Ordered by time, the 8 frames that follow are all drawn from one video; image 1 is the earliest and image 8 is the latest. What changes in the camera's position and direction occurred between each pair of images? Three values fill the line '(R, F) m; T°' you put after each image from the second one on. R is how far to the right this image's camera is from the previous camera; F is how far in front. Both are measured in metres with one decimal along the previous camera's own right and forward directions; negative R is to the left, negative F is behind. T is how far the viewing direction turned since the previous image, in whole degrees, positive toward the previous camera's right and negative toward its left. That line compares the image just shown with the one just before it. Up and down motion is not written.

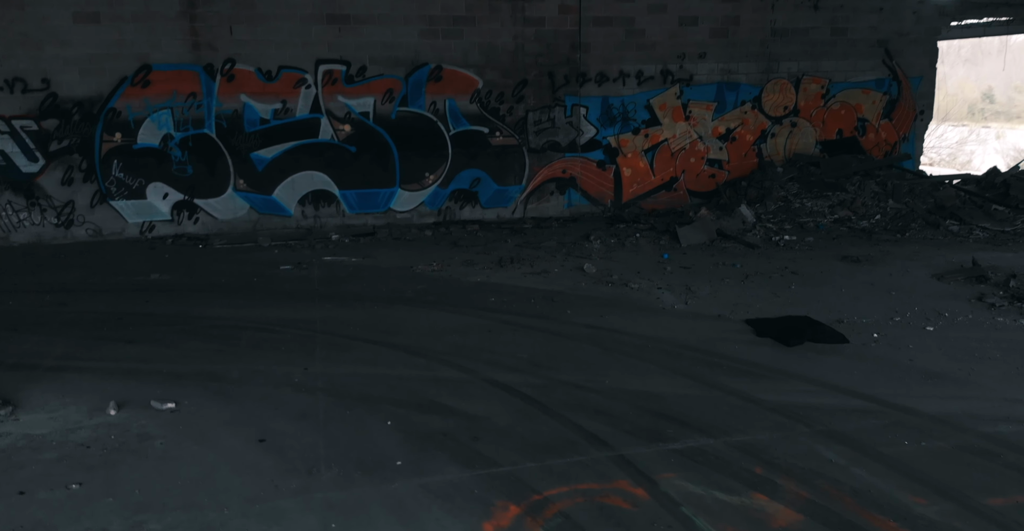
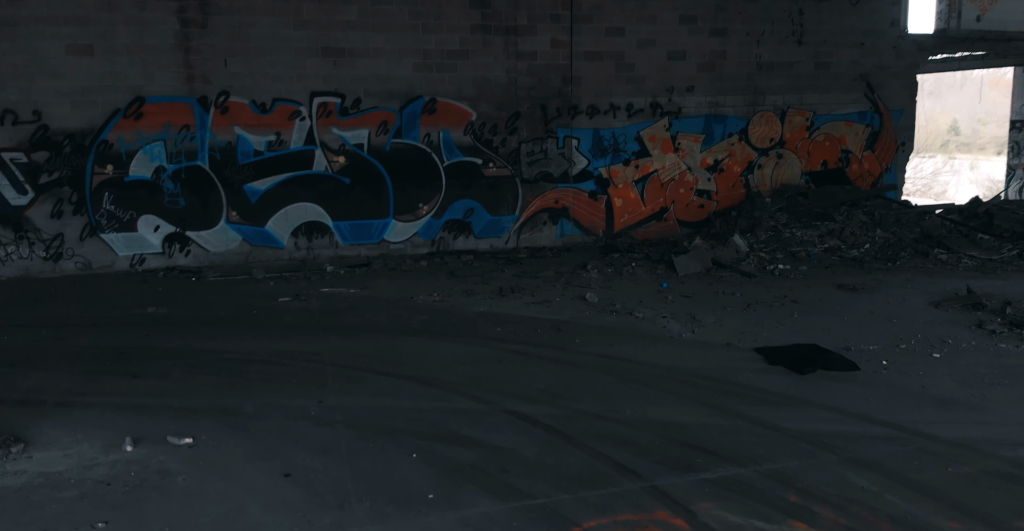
(-0.3, 0.0) m; +2°
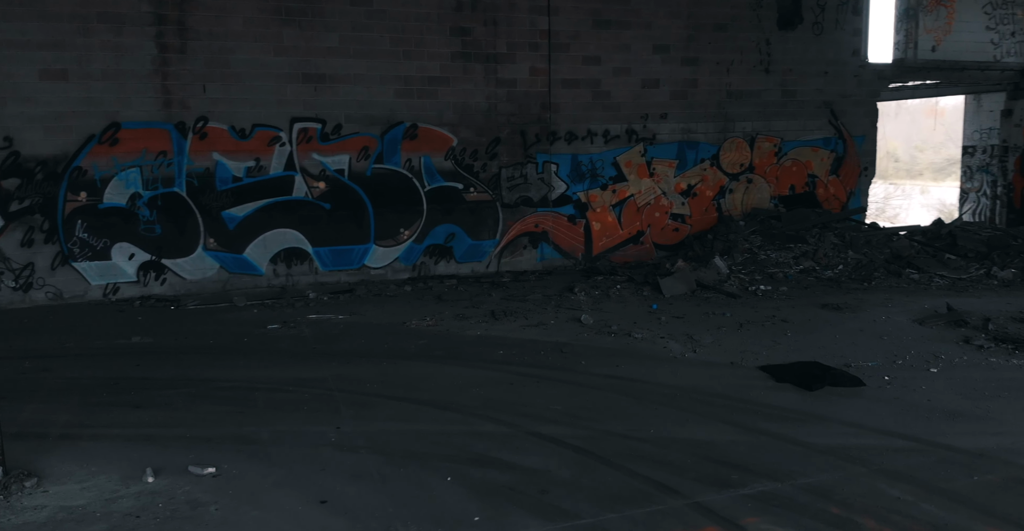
(-0.5, 0.0) m; +4°
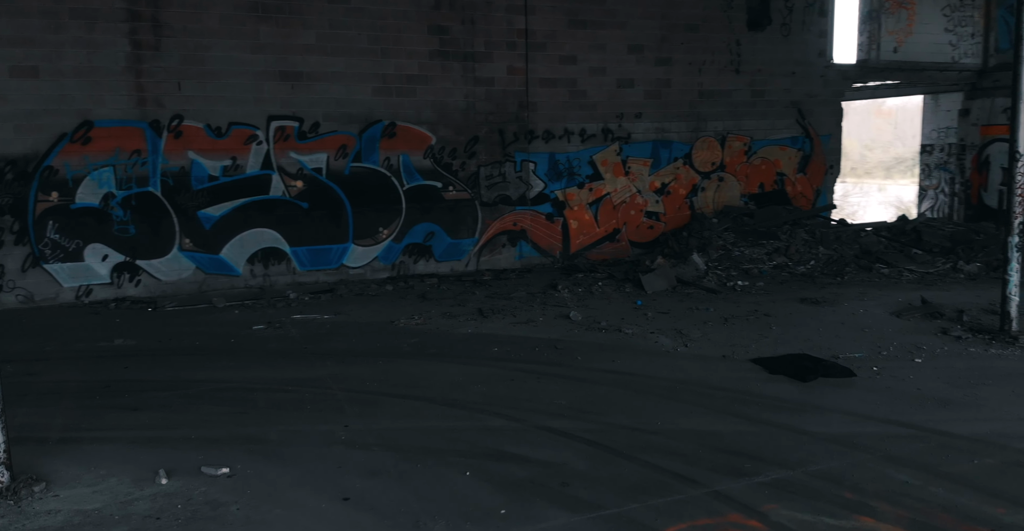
(-0.4, 0.0) m; +3°
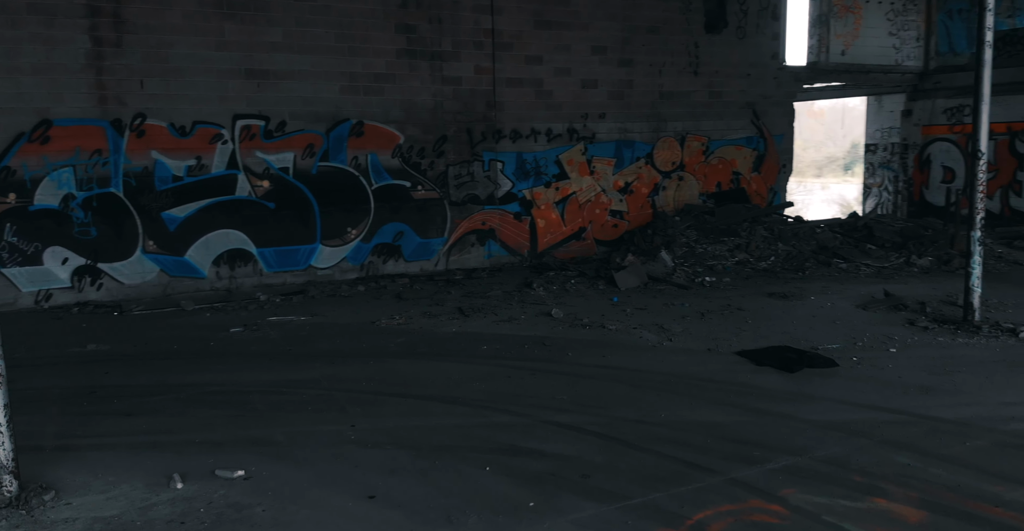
(-0.5, -0.1) m; +4°
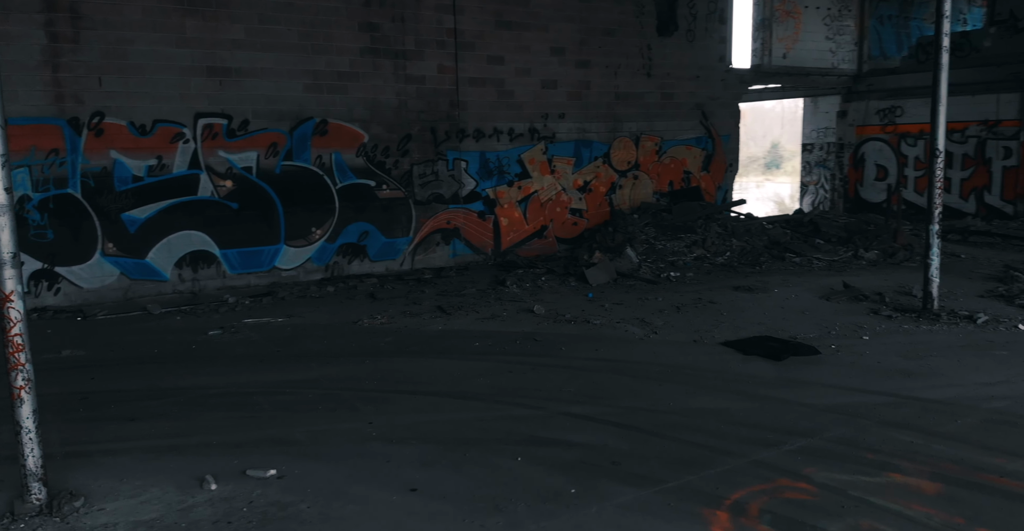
(-0.7, -0.1) m; +5°
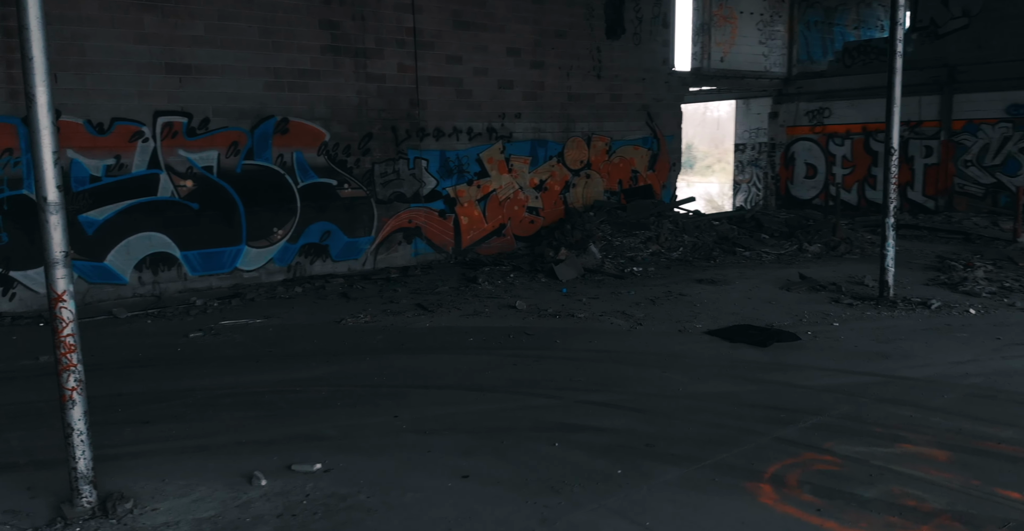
(-0.8, -0.1) m; +6°
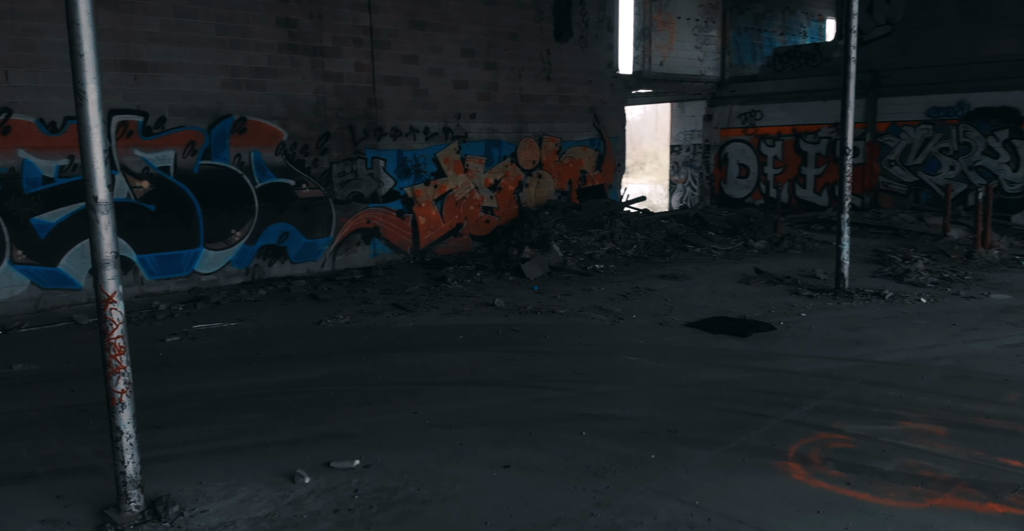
(-0.8, -0.1) m; +6°
